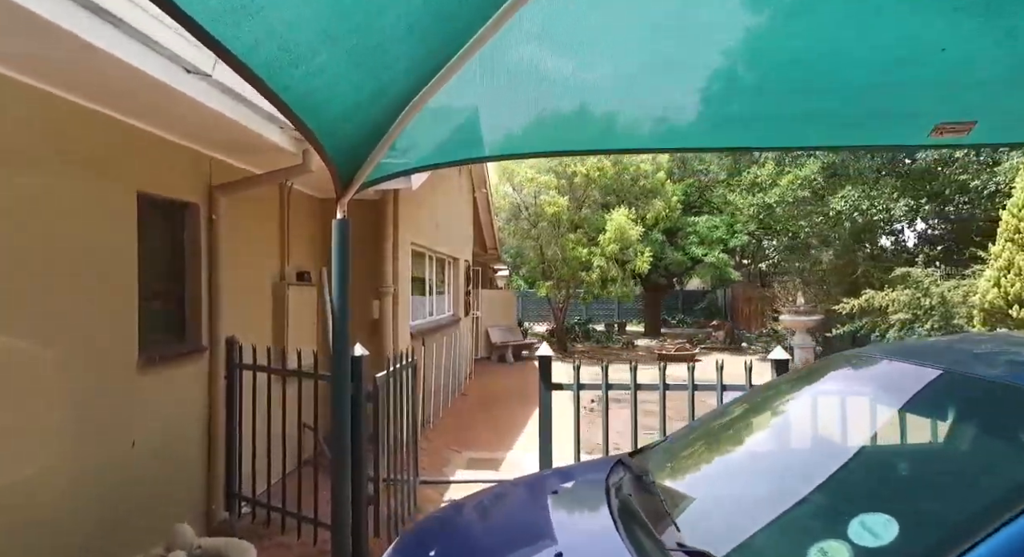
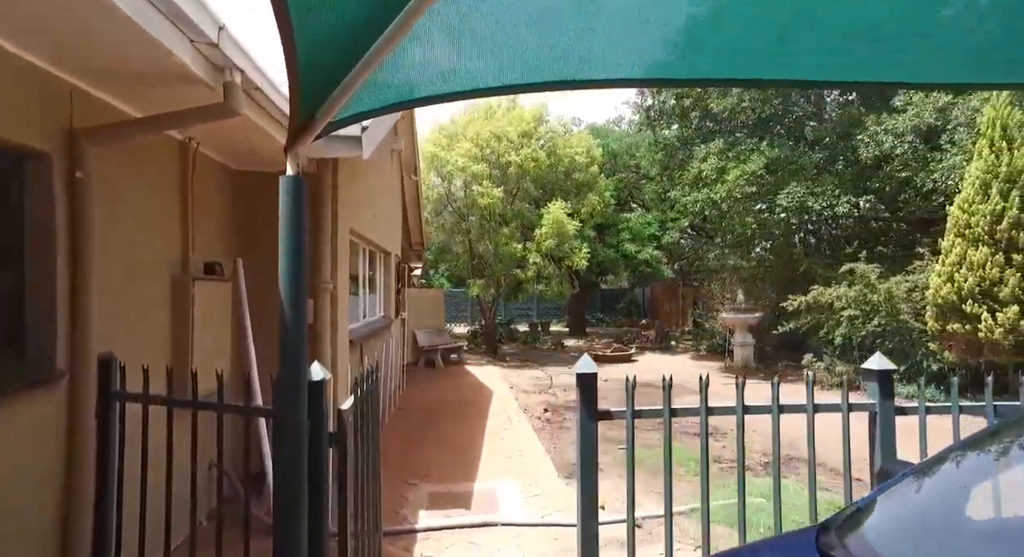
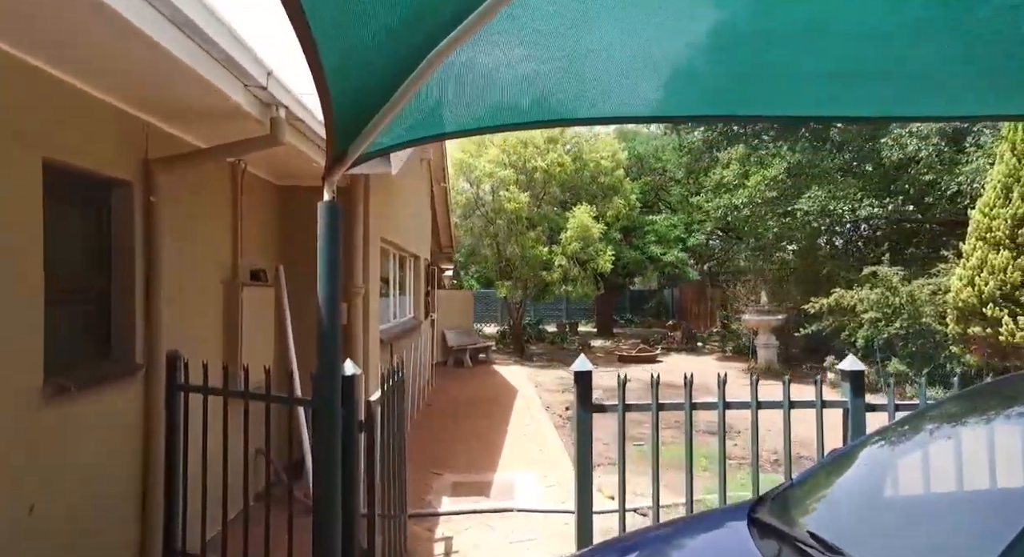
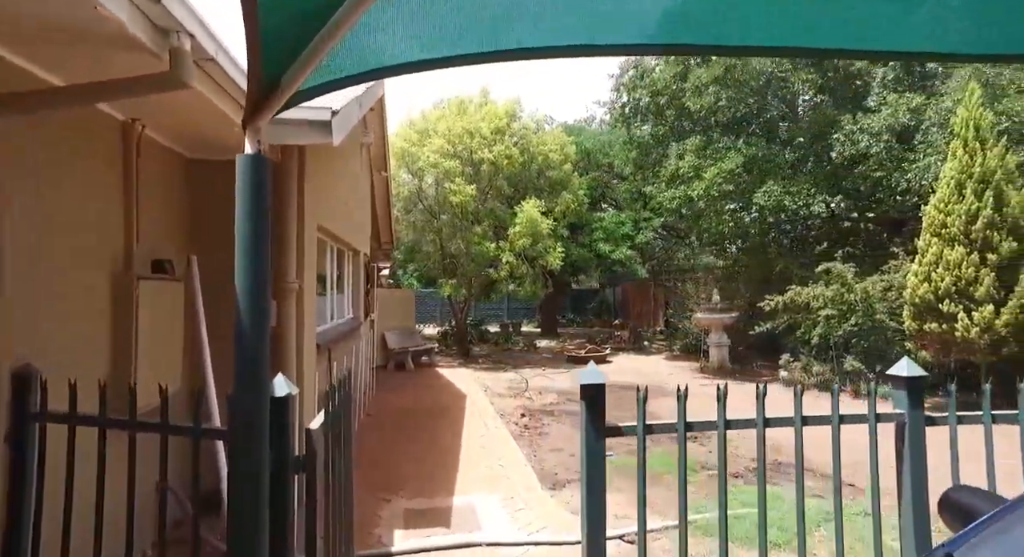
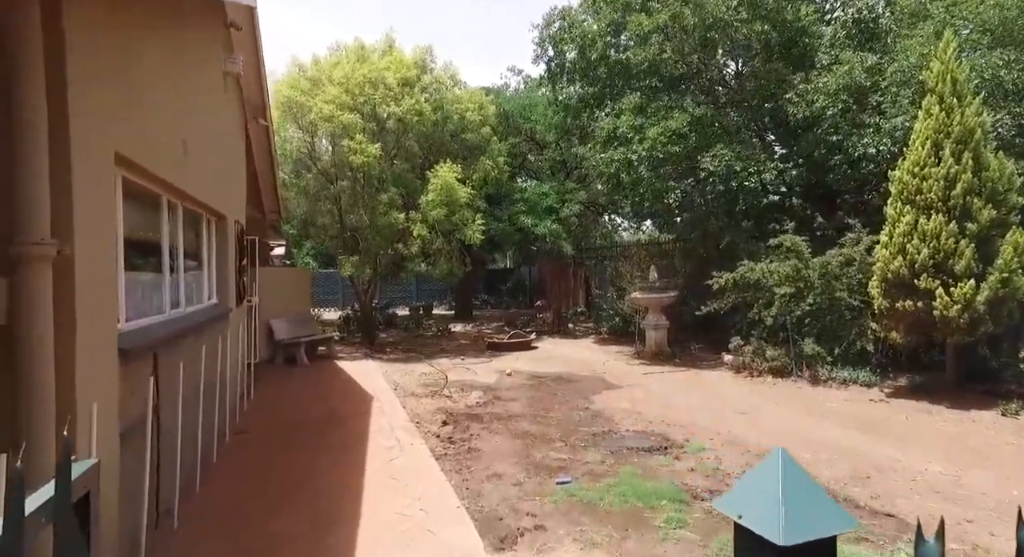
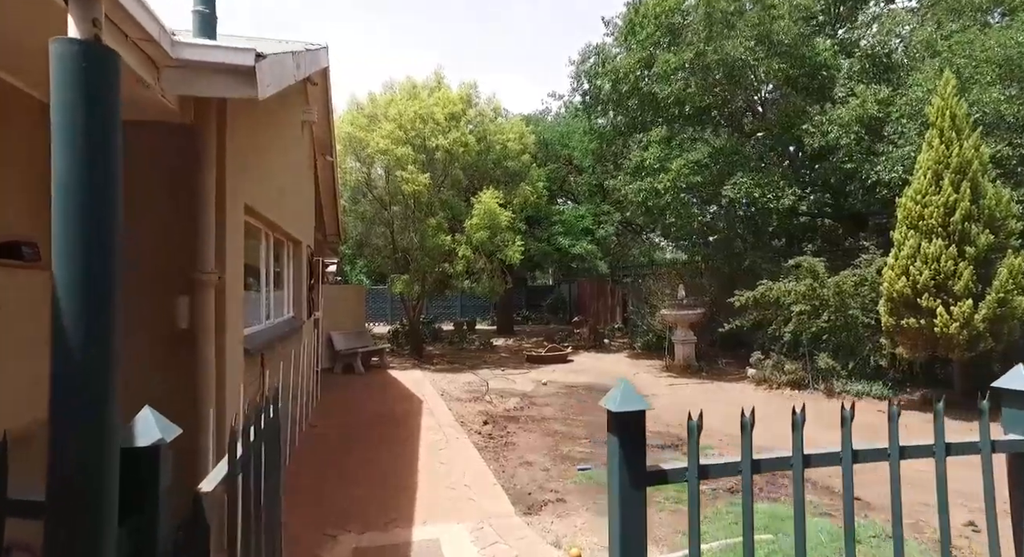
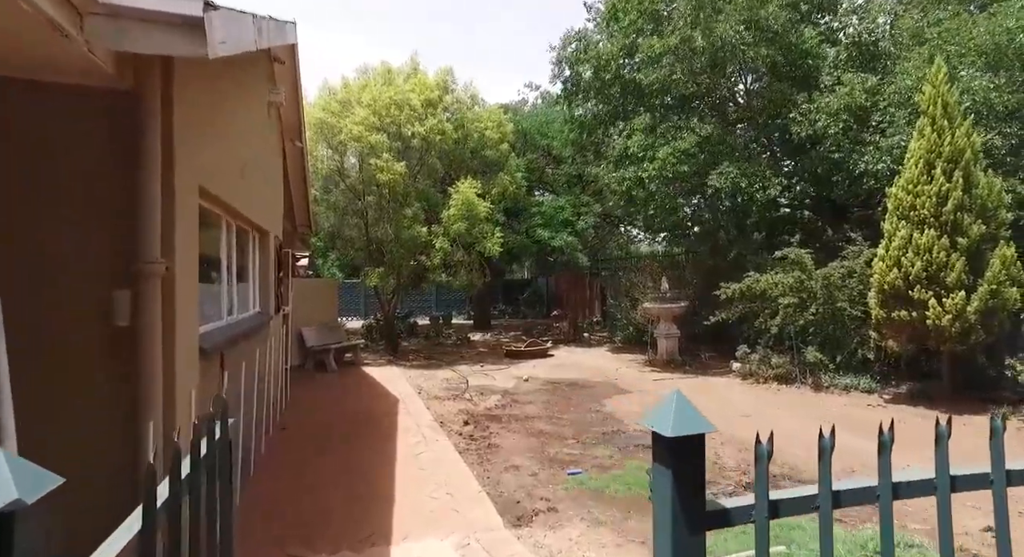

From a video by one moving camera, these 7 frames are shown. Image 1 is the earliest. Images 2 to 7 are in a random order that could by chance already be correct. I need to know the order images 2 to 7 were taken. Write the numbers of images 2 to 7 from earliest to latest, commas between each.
3, 2, 4, 6, 7, 5
